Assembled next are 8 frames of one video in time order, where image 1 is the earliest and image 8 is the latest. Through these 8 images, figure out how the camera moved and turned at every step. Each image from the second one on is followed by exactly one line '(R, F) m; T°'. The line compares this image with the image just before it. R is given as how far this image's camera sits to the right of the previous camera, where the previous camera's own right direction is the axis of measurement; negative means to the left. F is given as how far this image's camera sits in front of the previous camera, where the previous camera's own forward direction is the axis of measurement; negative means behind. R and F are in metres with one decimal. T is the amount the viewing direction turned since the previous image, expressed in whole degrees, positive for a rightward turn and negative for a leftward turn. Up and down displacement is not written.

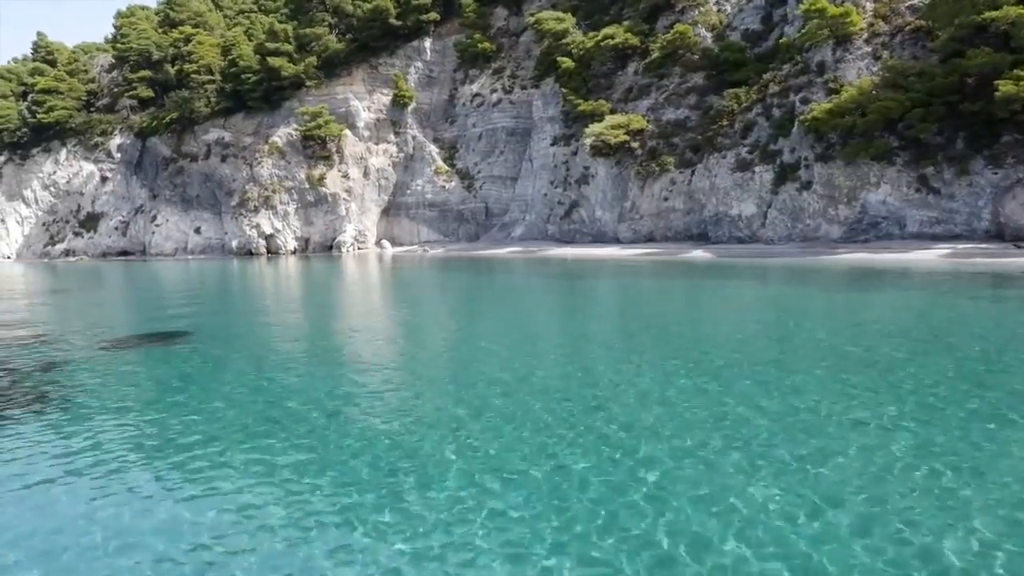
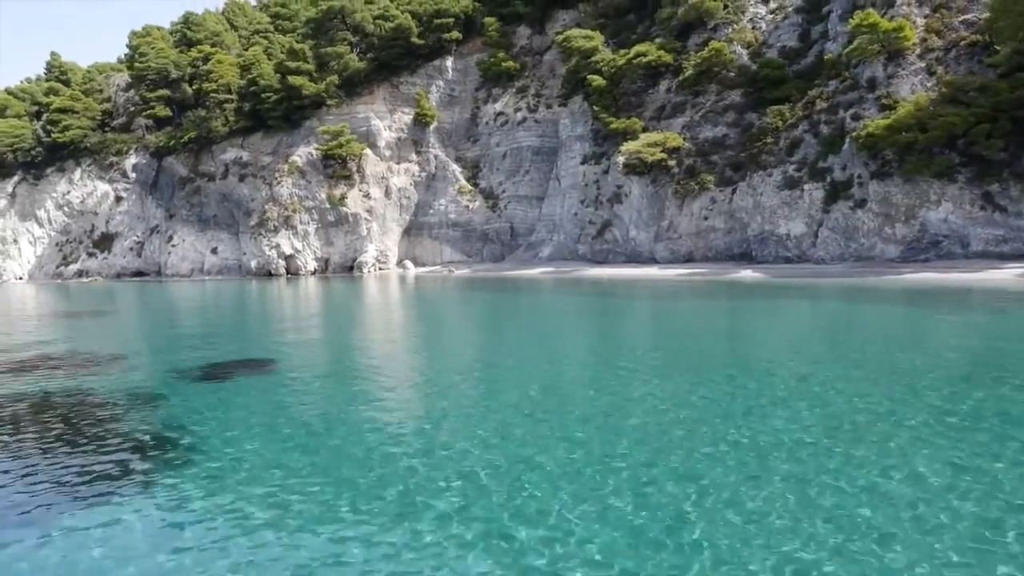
(-1.9, +1.0) m; 0°
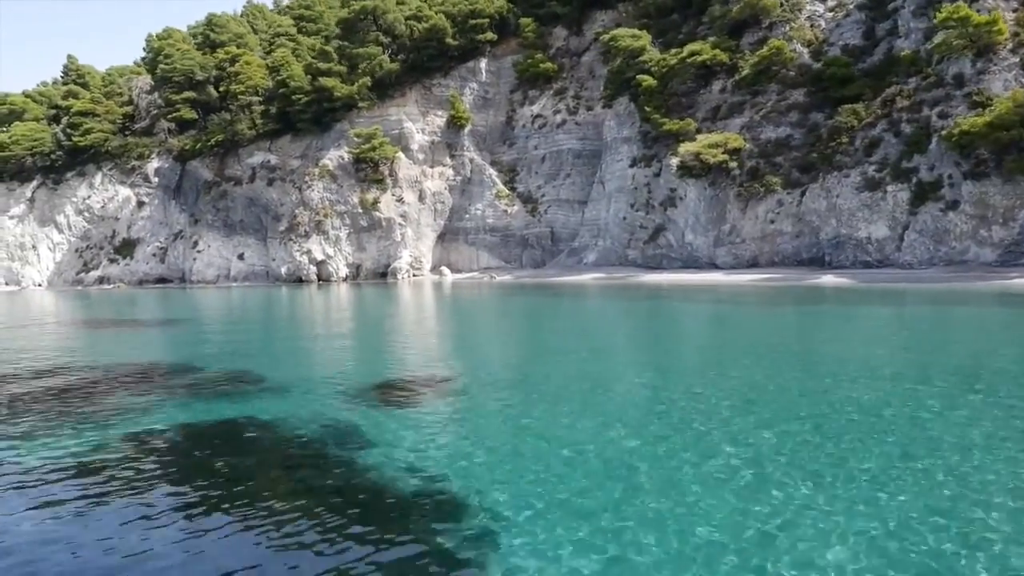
(-2.9, +1.6) m; 0°
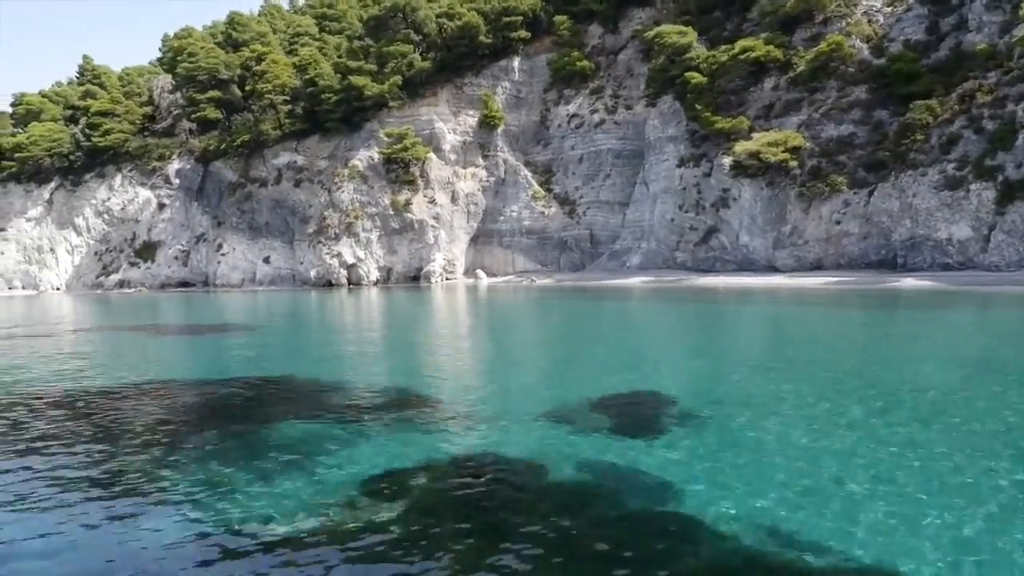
(-2.7, +1.4) m; 0°
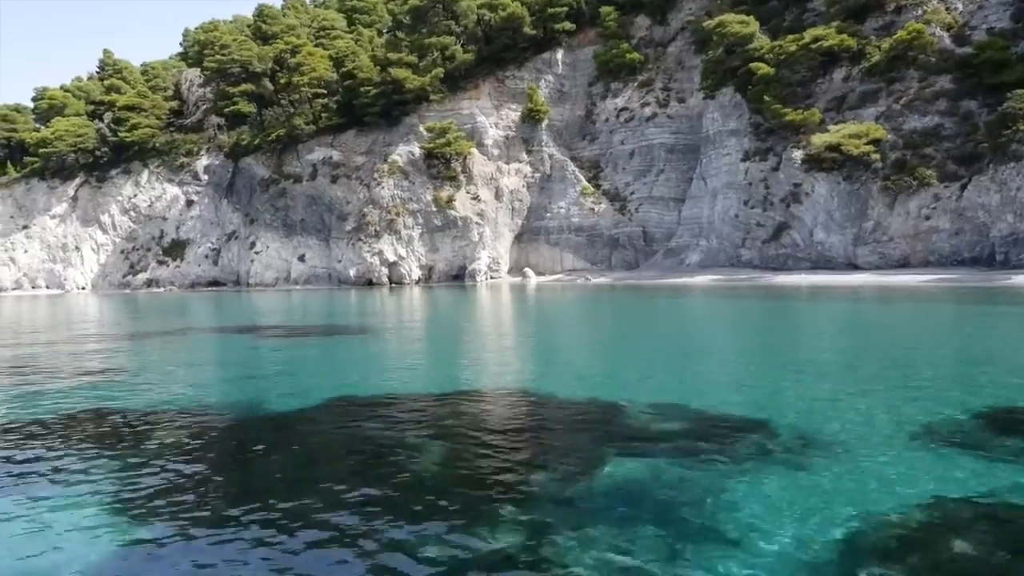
(-3.4, +1.7) m; 0°
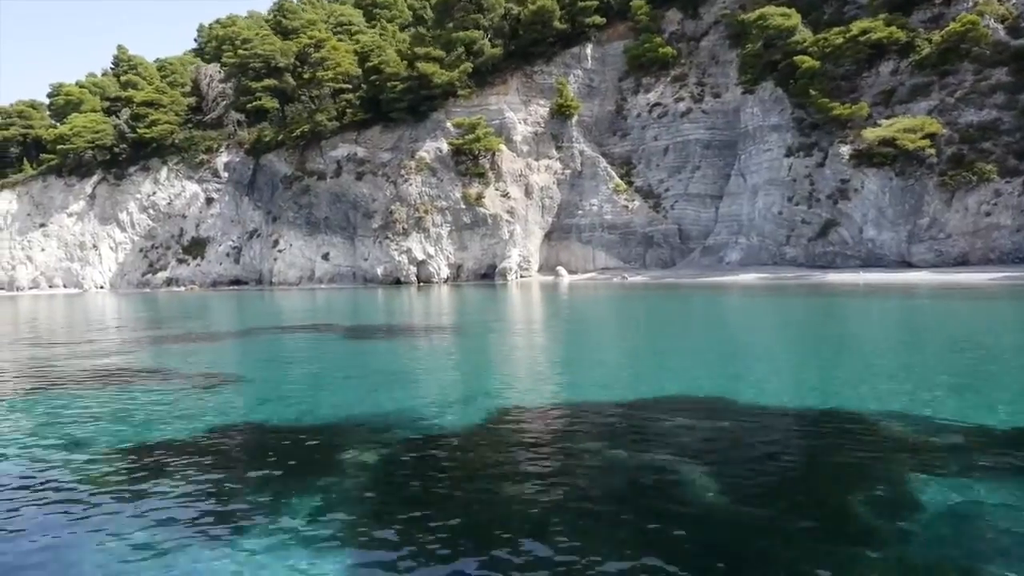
(-2.1, +1.0) m; 0°
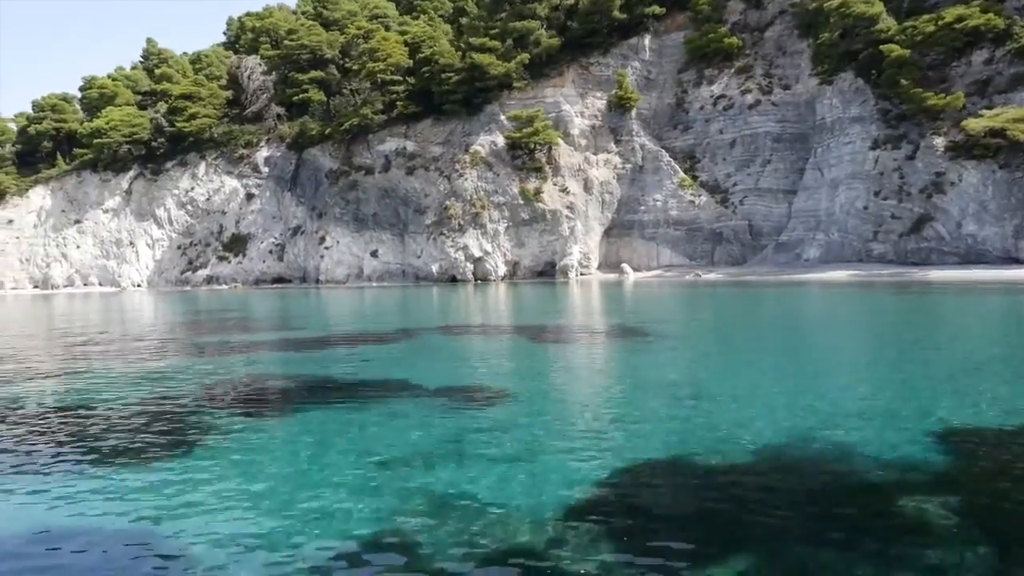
(-4.1, +1.6) m; 0°
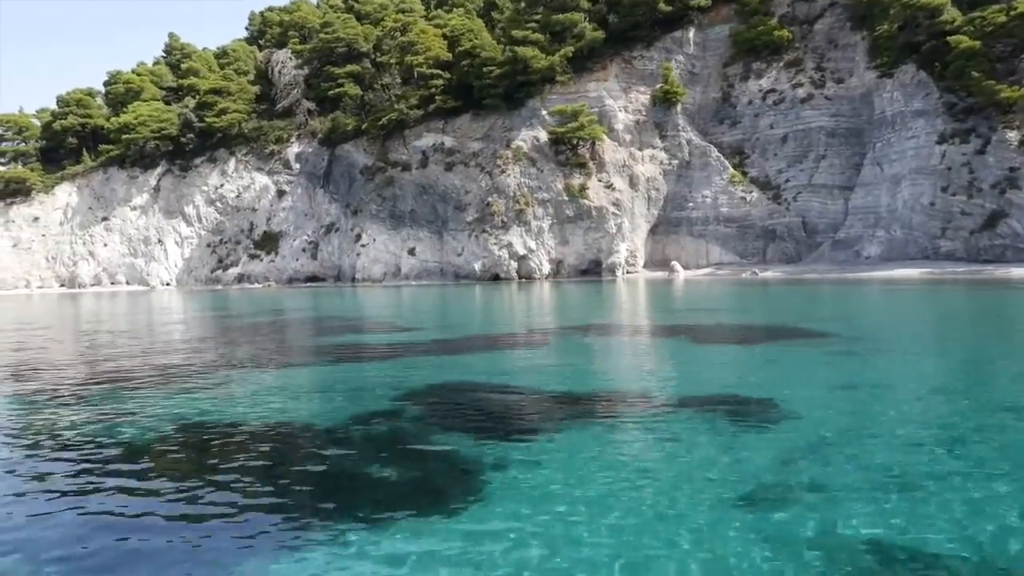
(-3.0, +1.1) m; 0°
